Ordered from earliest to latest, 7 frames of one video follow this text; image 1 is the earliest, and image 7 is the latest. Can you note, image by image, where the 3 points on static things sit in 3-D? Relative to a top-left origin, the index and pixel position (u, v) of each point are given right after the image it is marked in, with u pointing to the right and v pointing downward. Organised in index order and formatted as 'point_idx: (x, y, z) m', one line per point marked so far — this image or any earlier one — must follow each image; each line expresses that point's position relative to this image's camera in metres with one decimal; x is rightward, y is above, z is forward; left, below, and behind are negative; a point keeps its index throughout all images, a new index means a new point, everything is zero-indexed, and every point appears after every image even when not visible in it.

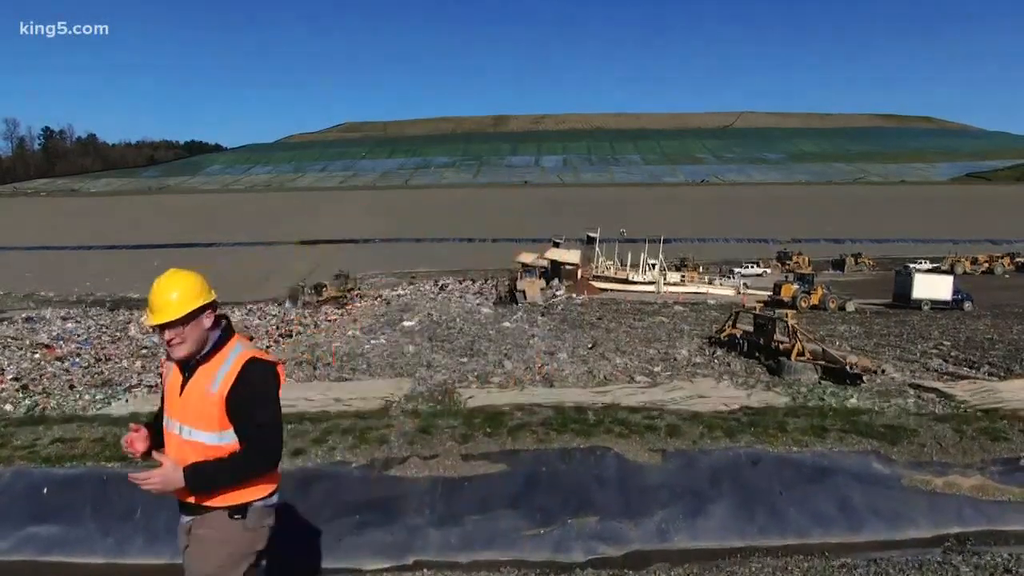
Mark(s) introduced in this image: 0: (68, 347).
0: (-9.7, -1.3, +18.1) m
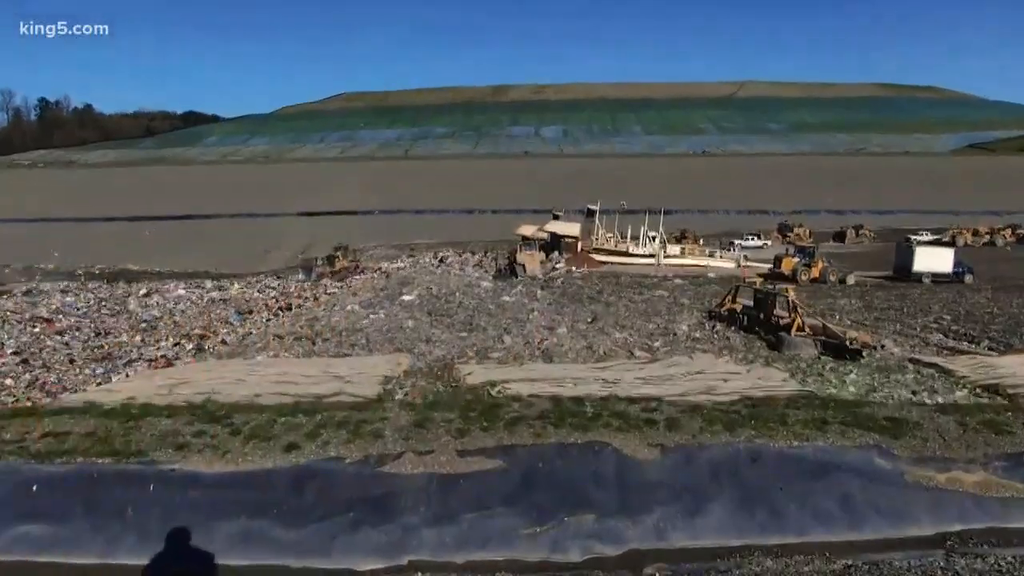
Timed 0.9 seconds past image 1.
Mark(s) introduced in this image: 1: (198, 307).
0: (-9.7, -0.7, +18.0) m
1: (-7.4, -0.4, +19.5) m
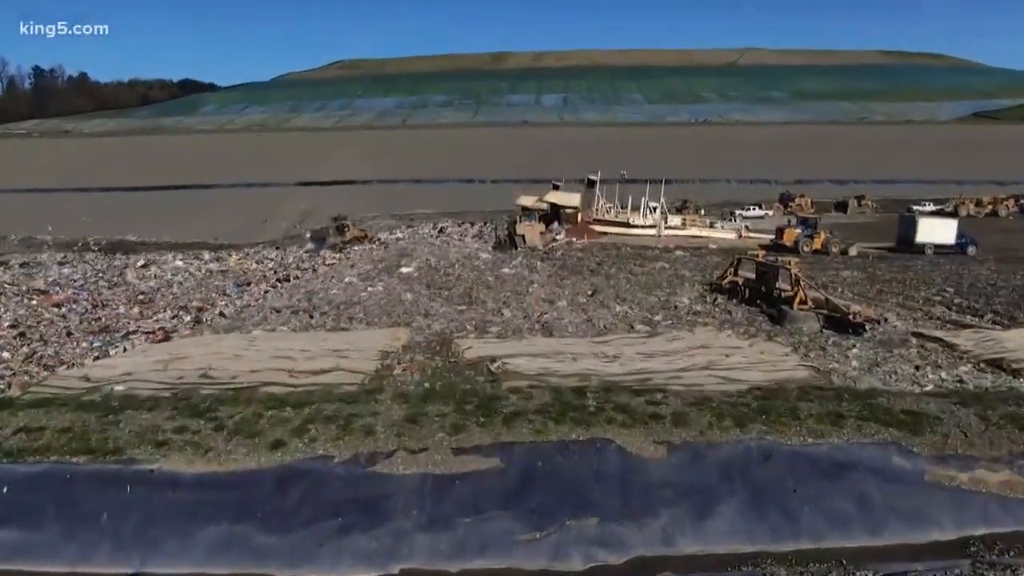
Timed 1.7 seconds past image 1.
0: (-9.7, -0.1, +17.9) m
1: (-7.4, +0.3, +19.3) m
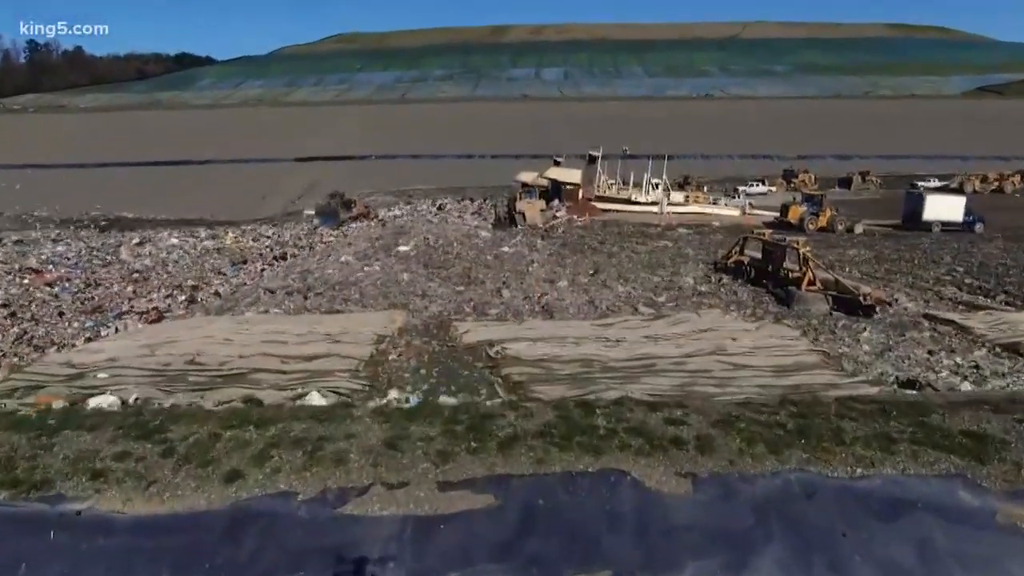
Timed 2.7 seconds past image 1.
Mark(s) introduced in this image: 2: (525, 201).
0: (-9.7, +0.4, +17.5) m
1: (-7.4, +0.7, +18.9) m
2: (+0.3, +2.1, +19.8) m
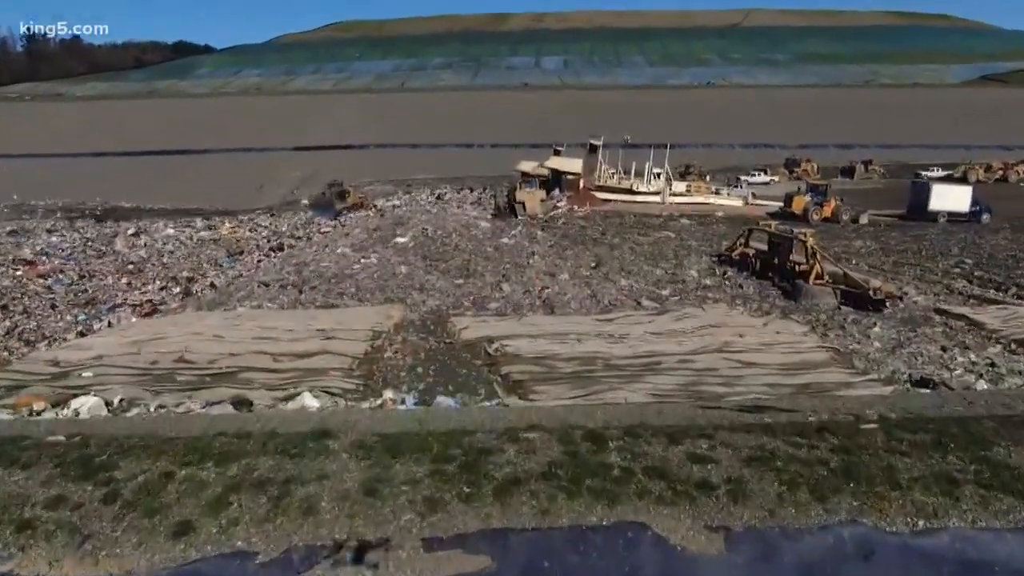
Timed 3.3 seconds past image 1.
0: (-9.7, +0.5, +17.2) m
1: (-7.4, +0.9, +18.6) m
2: (+0.3, +2.3, +19.5) m
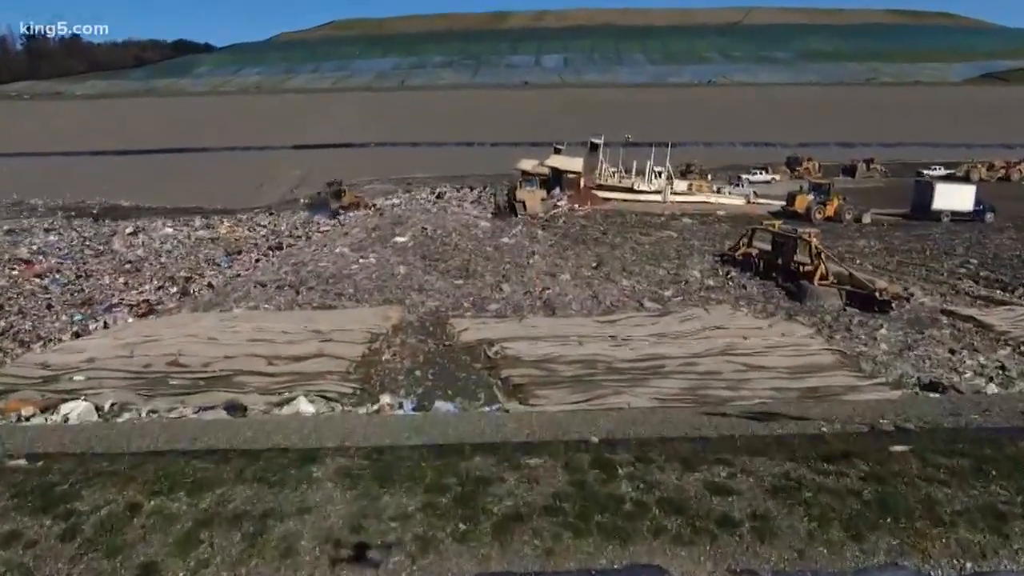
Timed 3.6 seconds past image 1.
0: (-9.7, +0.5, +17.0) m
1: (-7.4, +0.9, +18.4) m
2: (+0.3, +2.3, +19.3) m
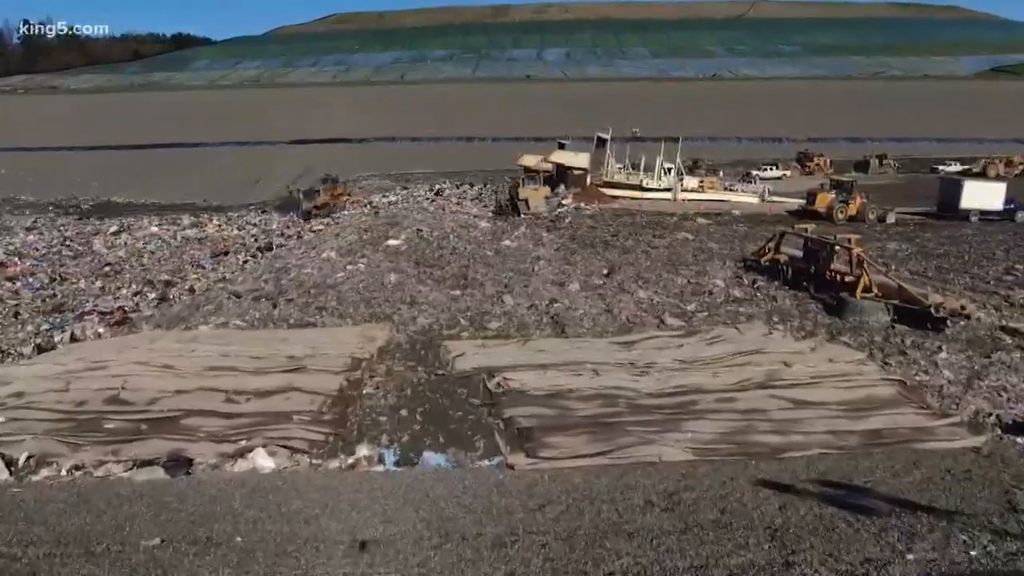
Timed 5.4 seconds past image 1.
0: (-9.7, +0.4, +15.7) m
1: (-7.4, +0.8, +17.1) m
2: (+0.4, +2.2, +18.0) m
